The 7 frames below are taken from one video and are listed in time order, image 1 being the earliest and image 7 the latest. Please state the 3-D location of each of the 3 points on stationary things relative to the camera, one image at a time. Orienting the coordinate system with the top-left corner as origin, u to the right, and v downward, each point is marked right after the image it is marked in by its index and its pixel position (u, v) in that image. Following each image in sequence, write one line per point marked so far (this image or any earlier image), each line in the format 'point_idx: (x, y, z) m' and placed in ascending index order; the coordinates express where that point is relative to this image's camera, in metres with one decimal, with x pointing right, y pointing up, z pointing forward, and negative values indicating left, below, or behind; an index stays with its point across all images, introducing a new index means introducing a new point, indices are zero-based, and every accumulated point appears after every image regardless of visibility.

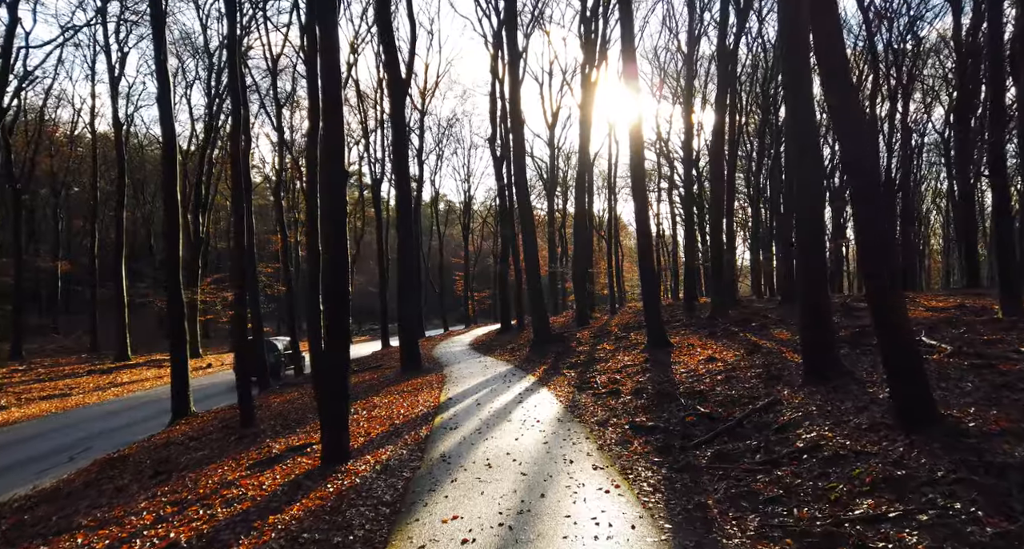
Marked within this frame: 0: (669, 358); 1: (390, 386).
0: (+2.9, -1.6, +12.3) m
1: (-2.8, -2.5, +14.9) m
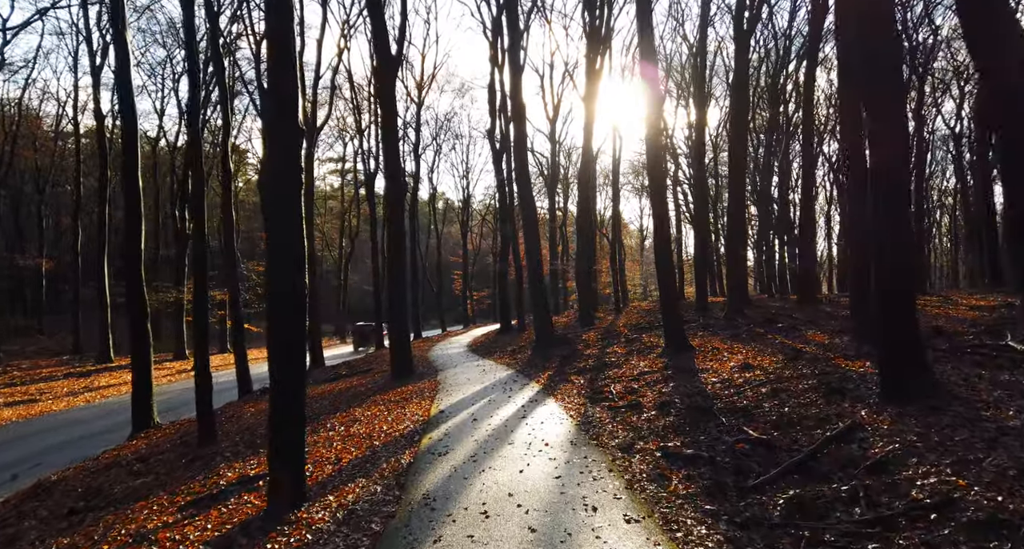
0: (+3.0, -1.5, +10.8) m
1: (-2.8, -2.4, +13.3) m
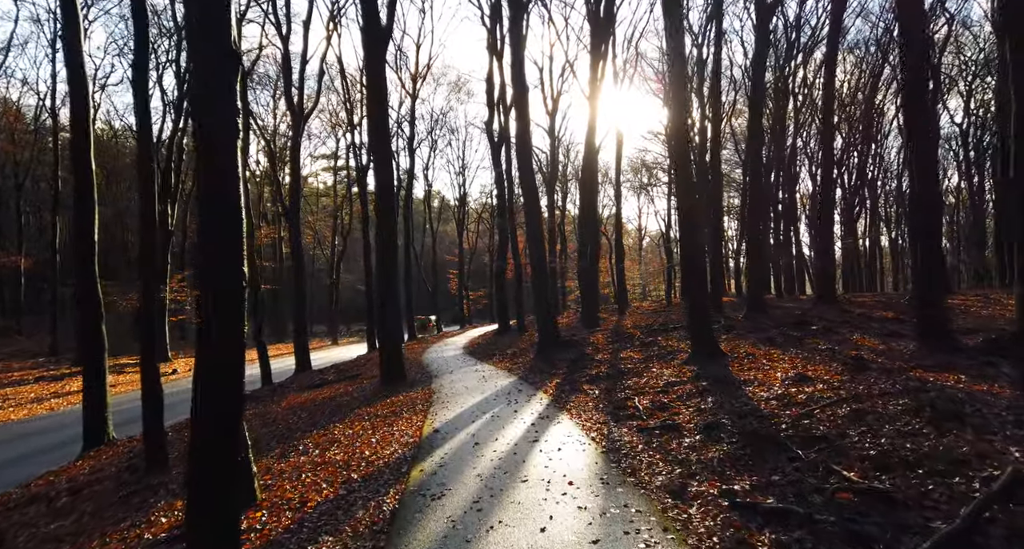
0: (+3.1, -1.4, +9.2) m
1: (-2.7, -2.4, +11.7) m
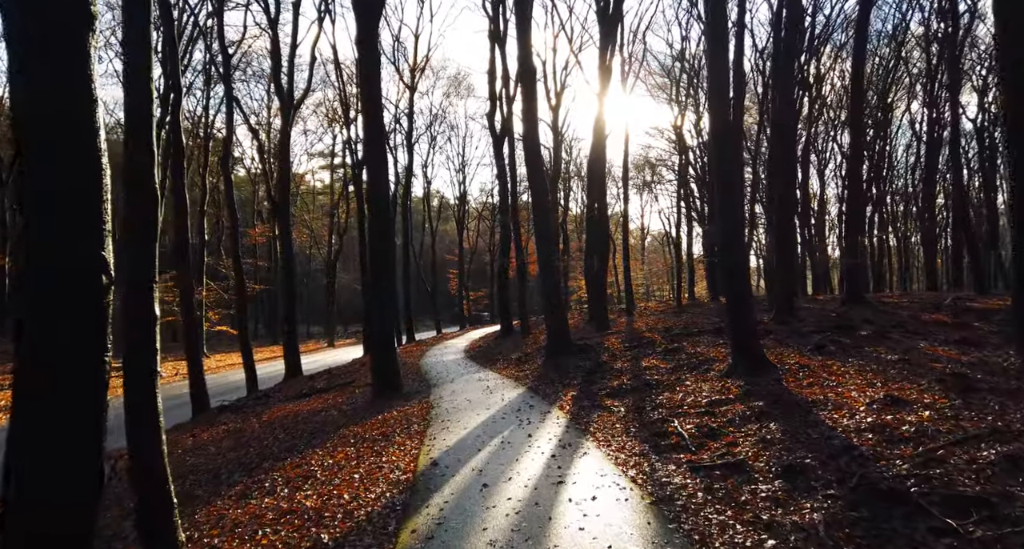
0: (+3.2, -1.4, +7.6) m
1: (-2.5, -2.3, +10.1) m
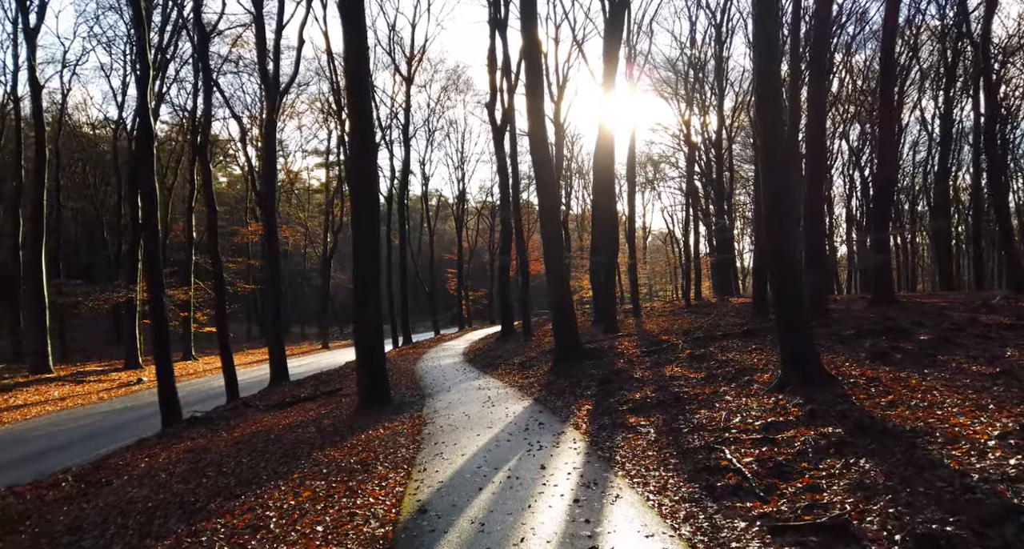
0: (+3.3, -1.3, +6.1) m
1: (-2.4, -2.2, +8.6) m
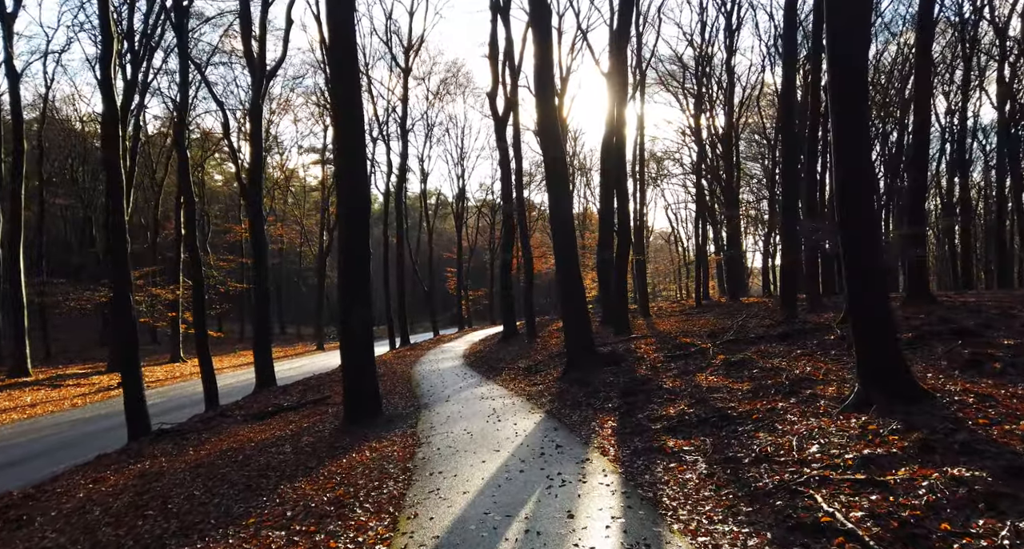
0: (+3.4, -1.2, +4.5) m
1: (-2.3, -2.2, +7.0) m
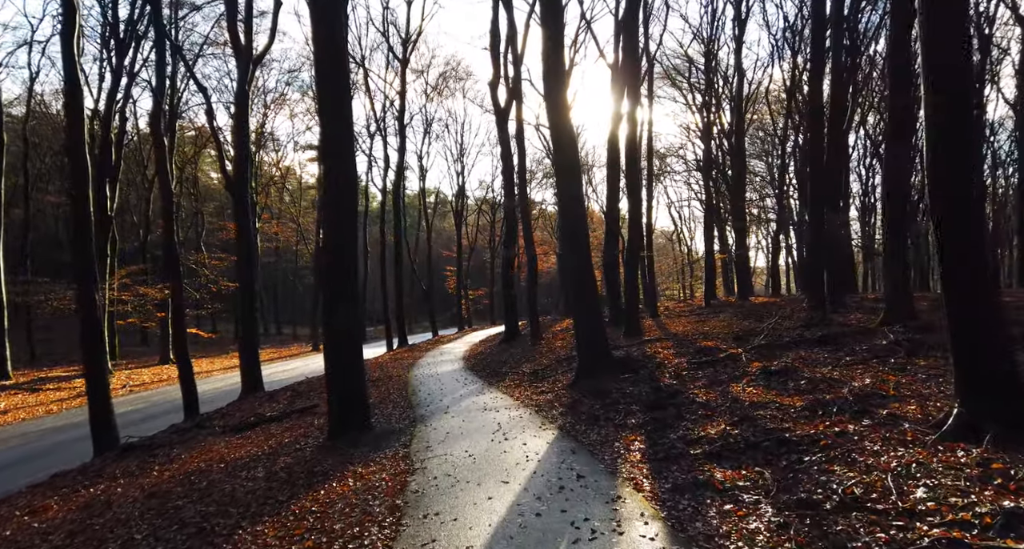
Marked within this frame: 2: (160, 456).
0: (+3.5, -1.2, +3.2) m
1: (-2.2, -2.1, +5.7) m
2: (-5.8, -3.0, +10.8) m
